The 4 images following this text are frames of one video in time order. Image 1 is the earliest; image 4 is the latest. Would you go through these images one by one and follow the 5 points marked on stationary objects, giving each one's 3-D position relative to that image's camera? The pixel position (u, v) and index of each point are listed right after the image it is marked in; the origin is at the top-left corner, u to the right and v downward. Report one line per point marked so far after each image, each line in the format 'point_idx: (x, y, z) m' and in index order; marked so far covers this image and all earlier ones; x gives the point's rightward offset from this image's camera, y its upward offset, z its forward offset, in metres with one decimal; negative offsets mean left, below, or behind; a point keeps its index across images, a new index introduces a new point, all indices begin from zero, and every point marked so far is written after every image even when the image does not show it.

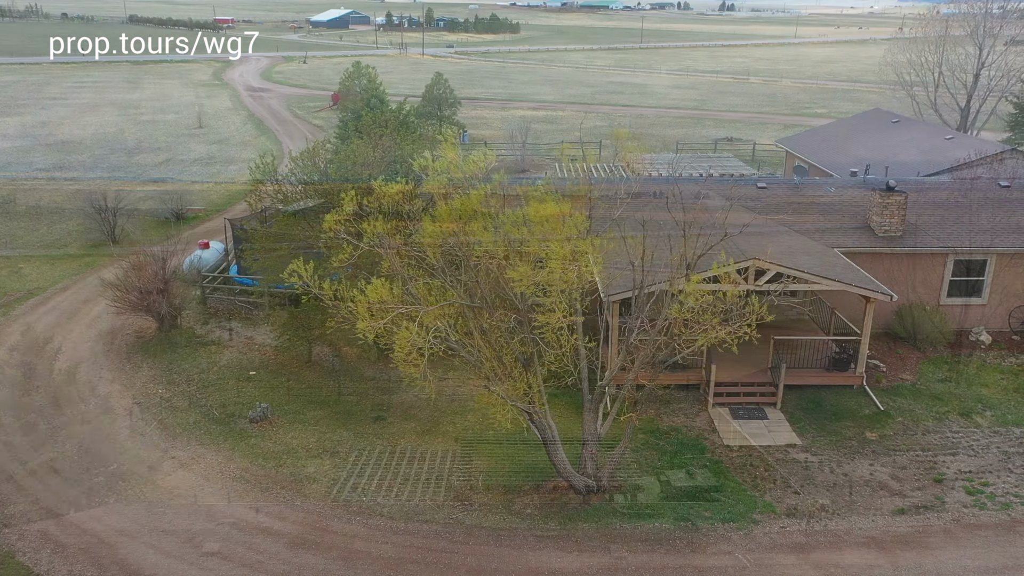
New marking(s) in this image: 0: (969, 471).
0: (+6.5, -2.6, +12.2) m
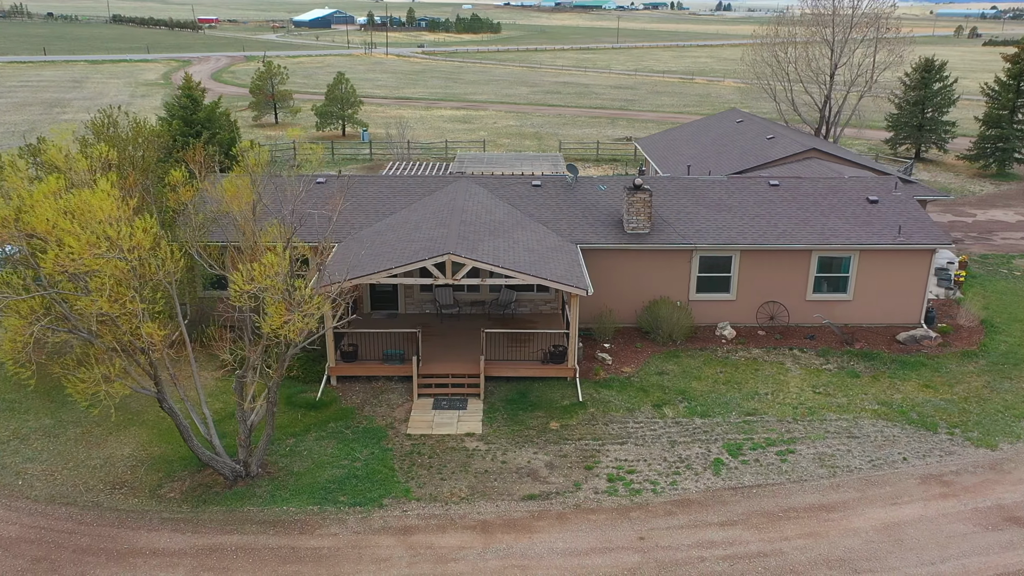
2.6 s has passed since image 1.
0: (+1.6, -2.5, +12.7) m
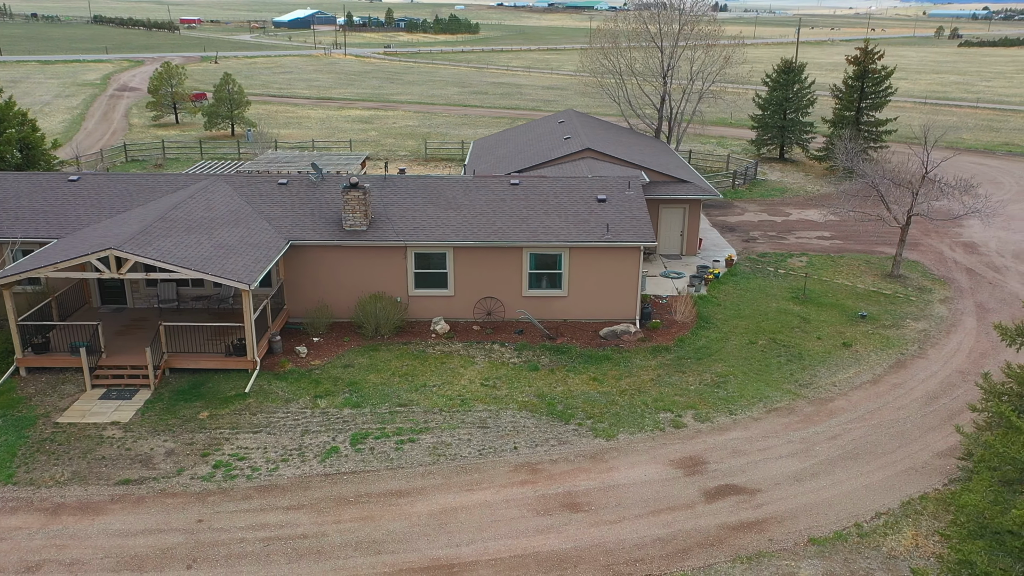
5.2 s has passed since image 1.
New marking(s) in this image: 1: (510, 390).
0: (-4.1, -2.4, +13.1) m
1: (0.0, -1.8, +15.0) m
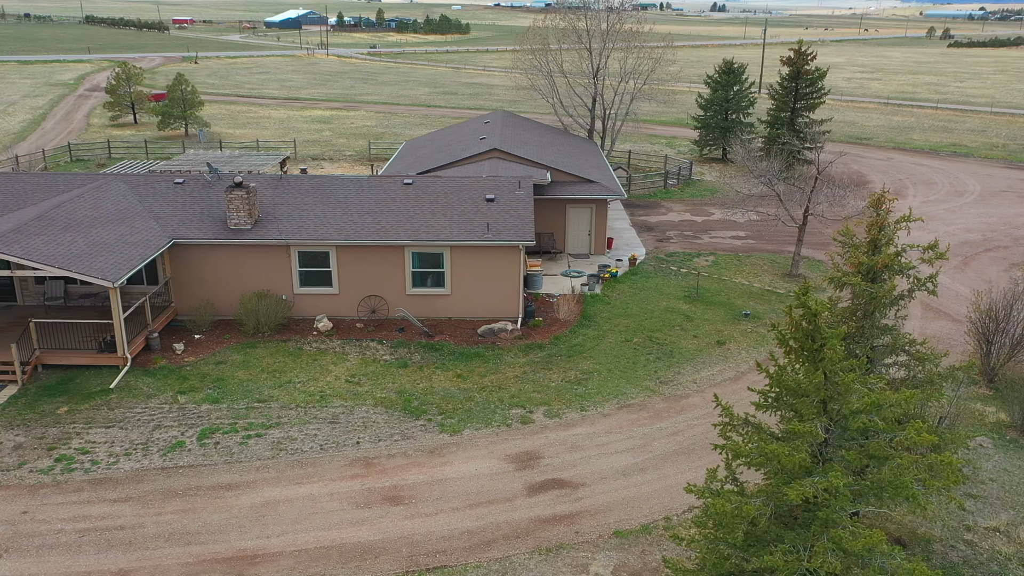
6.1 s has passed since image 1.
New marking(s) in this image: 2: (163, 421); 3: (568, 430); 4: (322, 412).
0: (-6.5, -2.4, +13.4) m
1: (-2.5, -1.7, +15.2) m
2: (-5.6, -2.2, +14.0) m
3: (+0.9, -2.3, +13.8) m
4: (-3.1, -2.1, +14.2) m
